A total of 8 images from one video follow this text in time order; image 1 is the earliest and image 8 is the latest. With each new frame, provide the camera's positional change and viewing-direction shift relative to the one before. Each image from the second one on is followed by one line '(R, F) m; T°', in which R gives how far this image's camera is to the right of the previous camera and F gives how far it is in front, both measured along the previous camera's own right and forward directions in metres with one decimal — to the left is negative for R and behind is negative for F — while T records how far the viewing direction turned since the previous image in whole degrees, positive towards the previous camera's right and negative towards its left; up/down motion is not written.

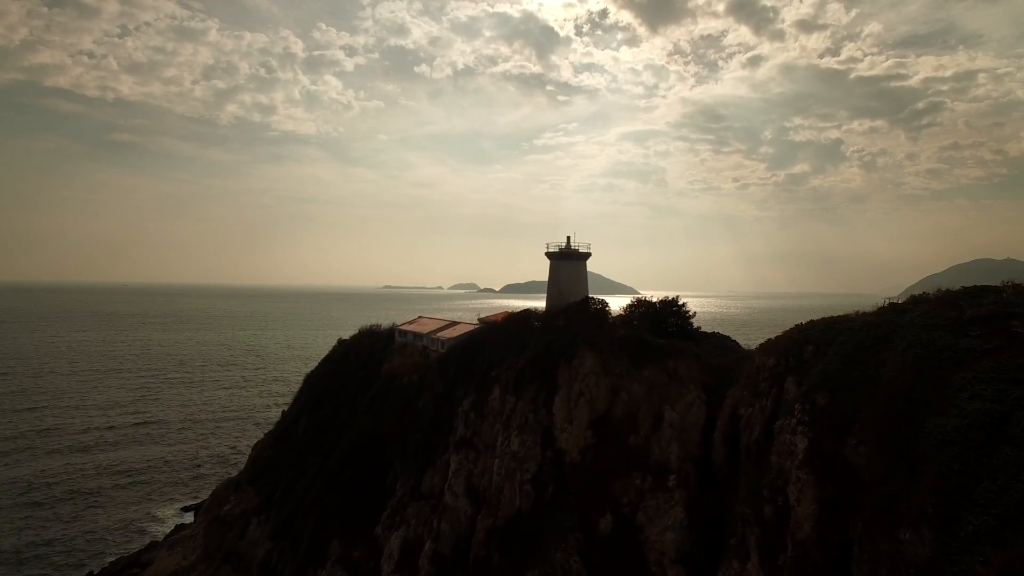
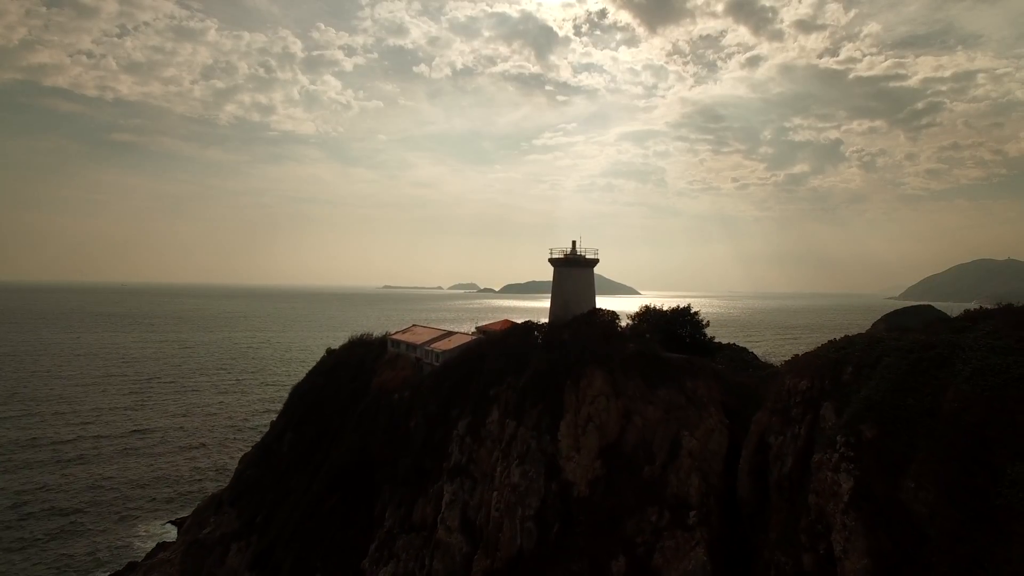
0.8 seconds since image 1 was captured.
(0.0, +1.3) m; 0°
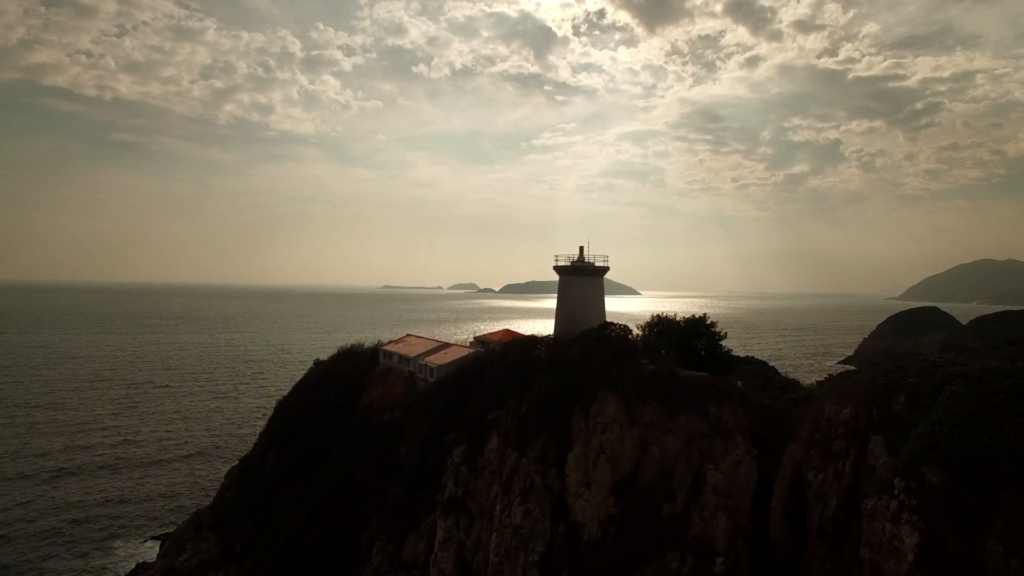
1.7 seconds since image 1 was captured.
(-1.2, +0.1) m; 0°
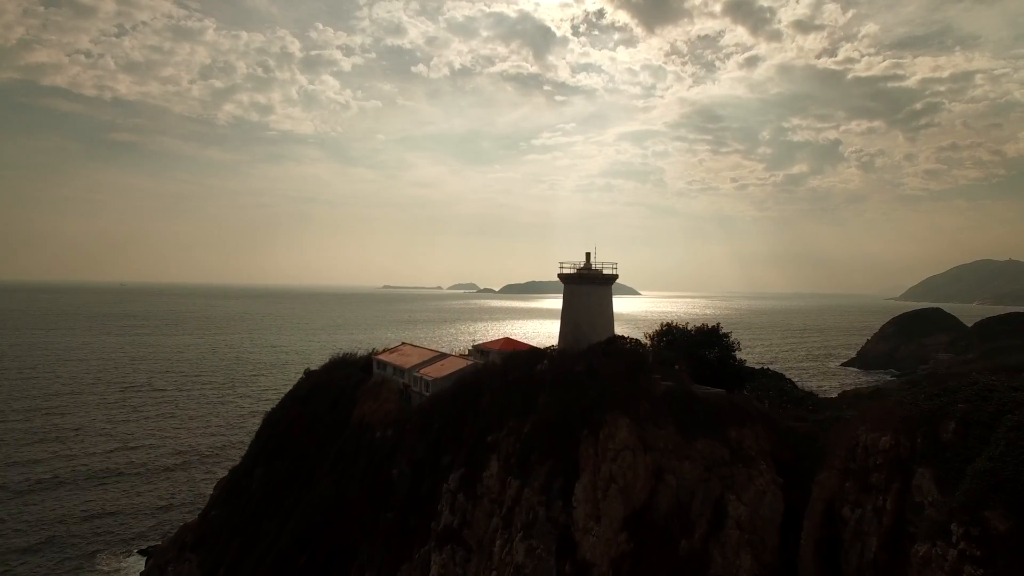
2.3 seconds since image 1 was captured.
(-0.9, +0.2) m; 0°
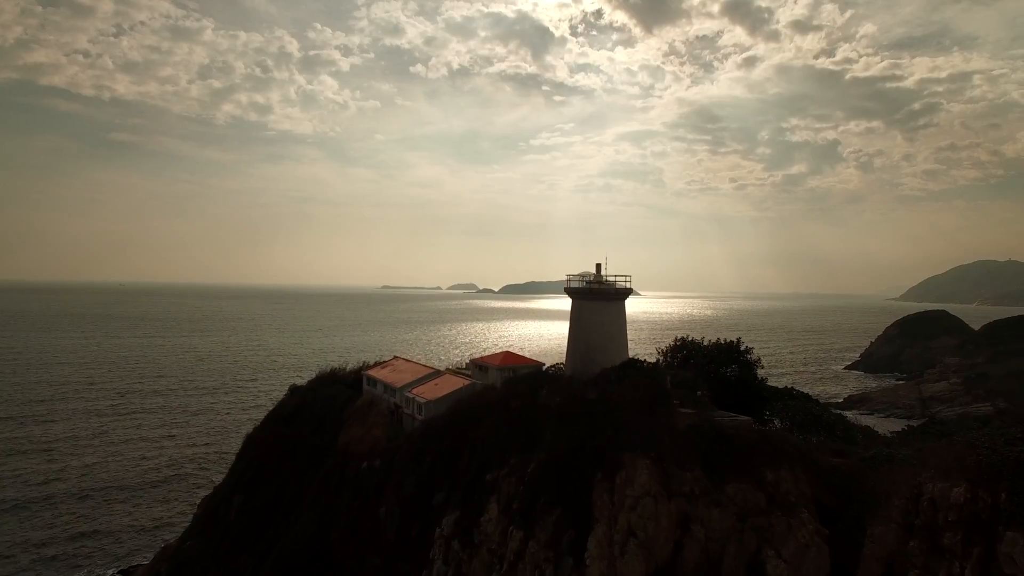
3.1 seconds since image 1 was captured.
(-1.7, -1.1) m; 0°
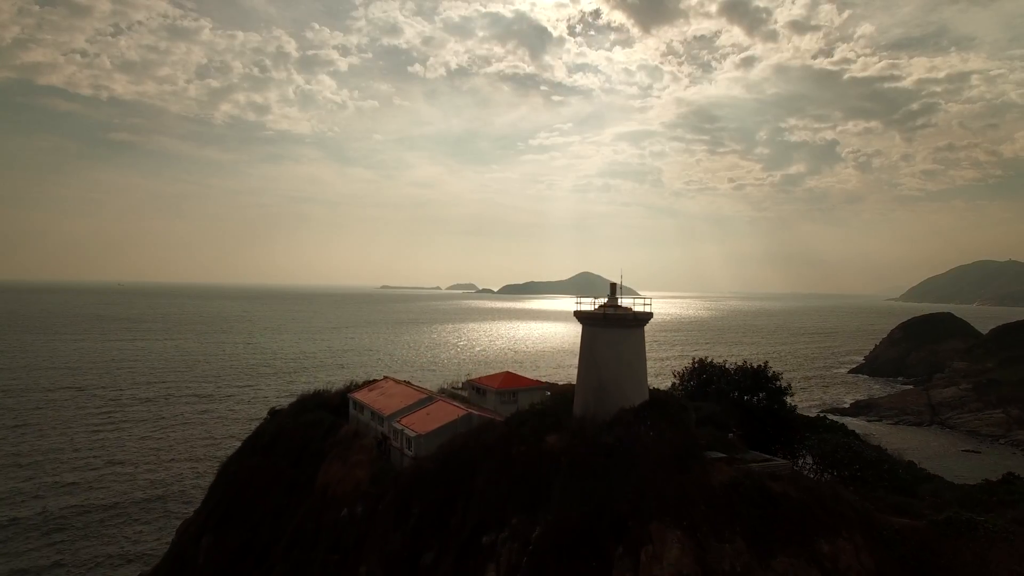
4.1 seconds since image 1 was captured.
(-0.1, +3.2) m; 0°
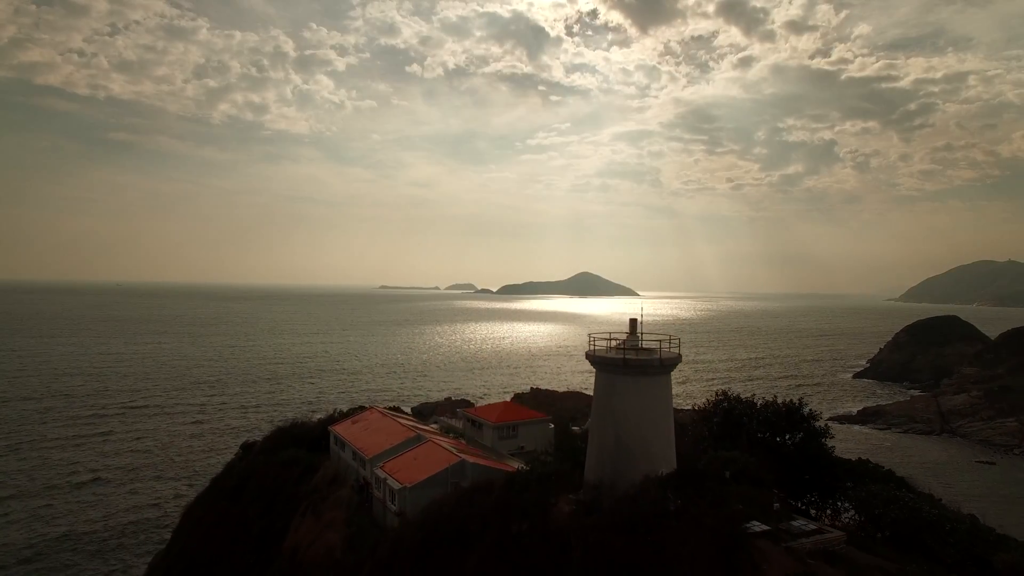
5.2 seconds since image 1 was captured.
(-0.1, +3.4) m; 0°
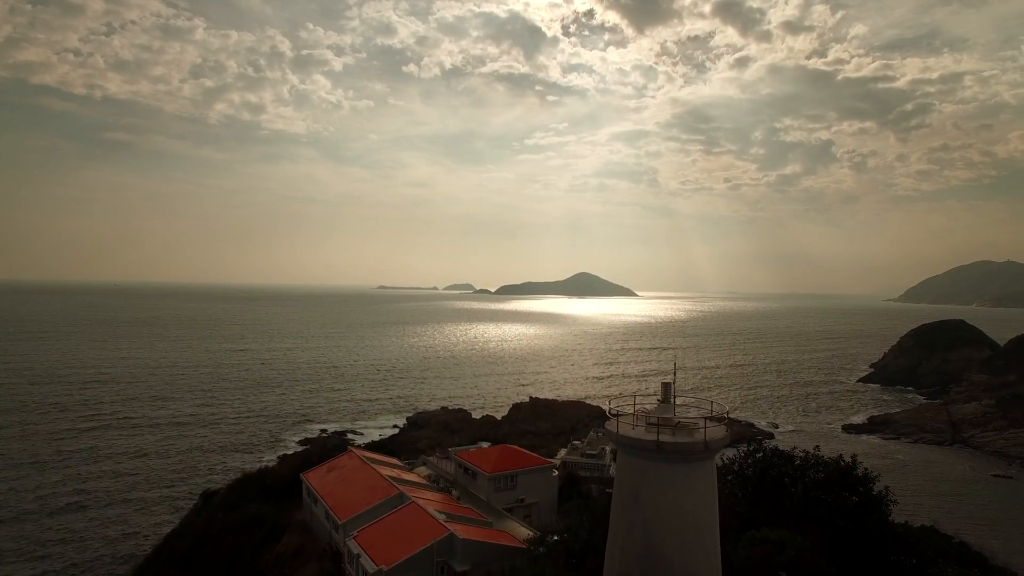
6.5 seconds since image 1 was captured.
(0.0, +3.8) m; 0°
